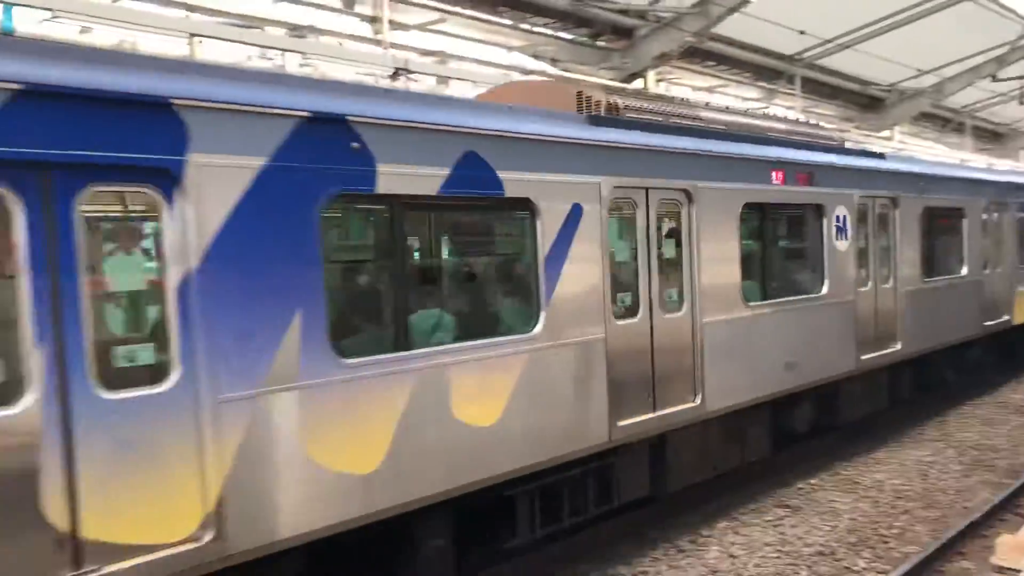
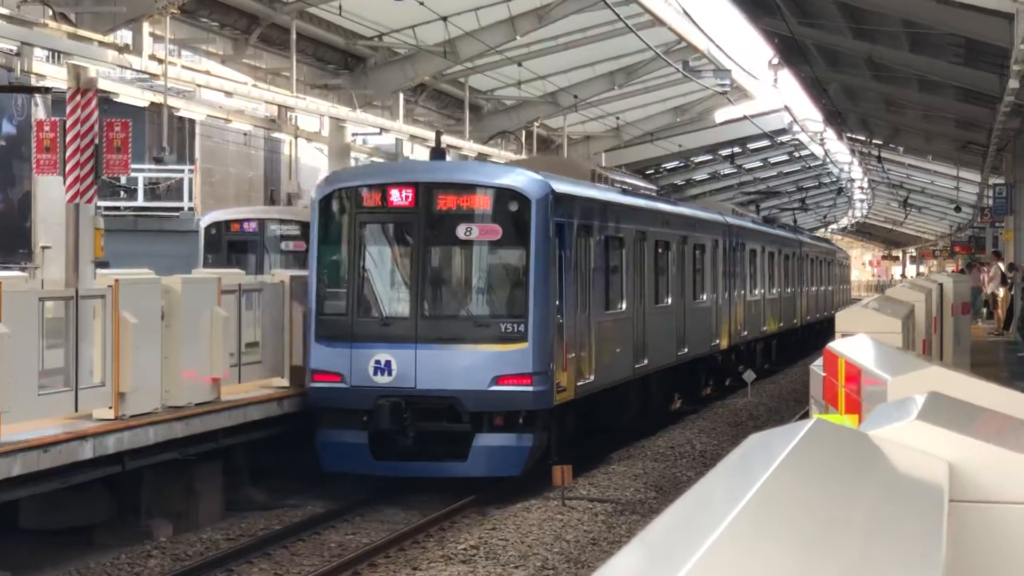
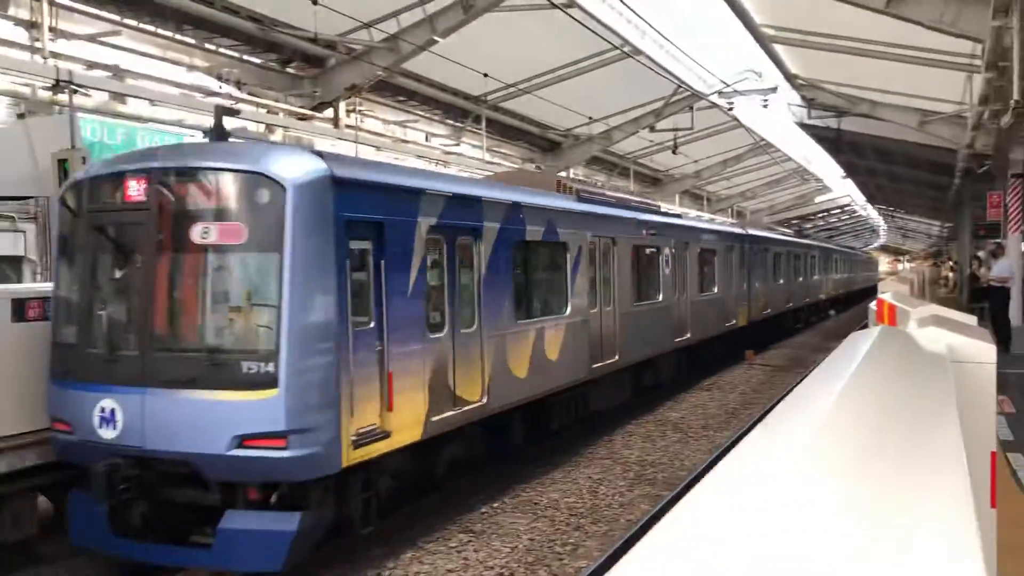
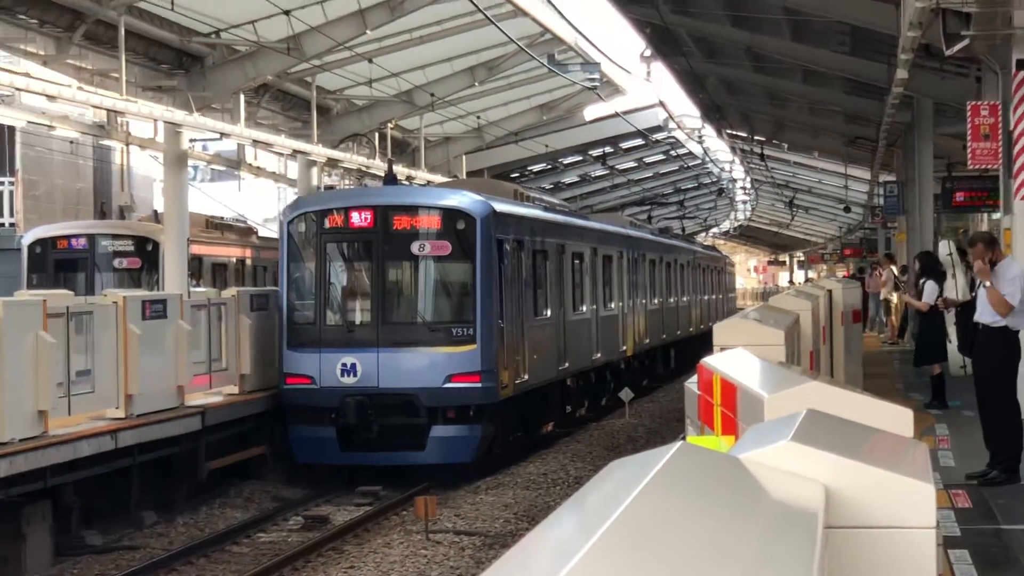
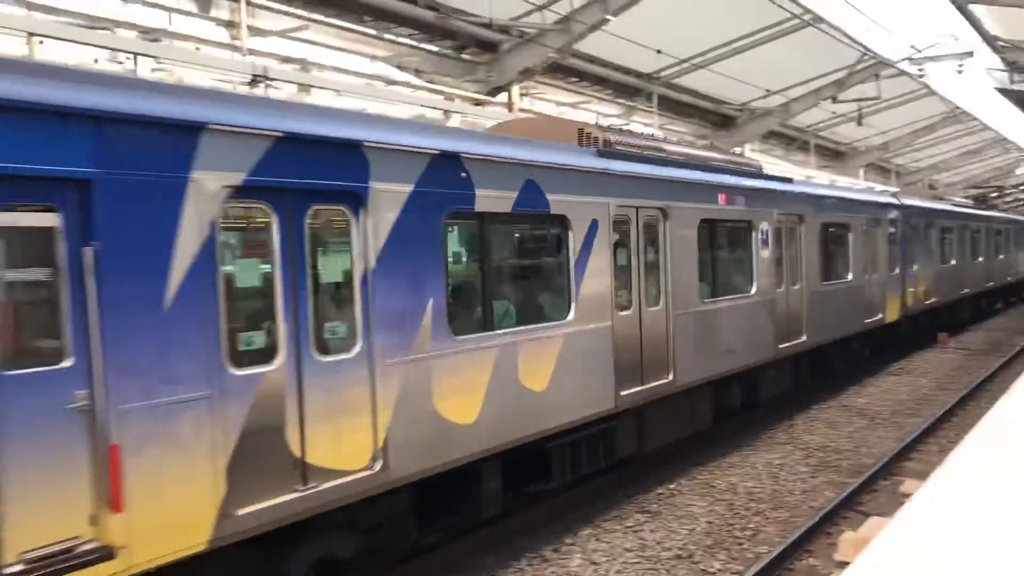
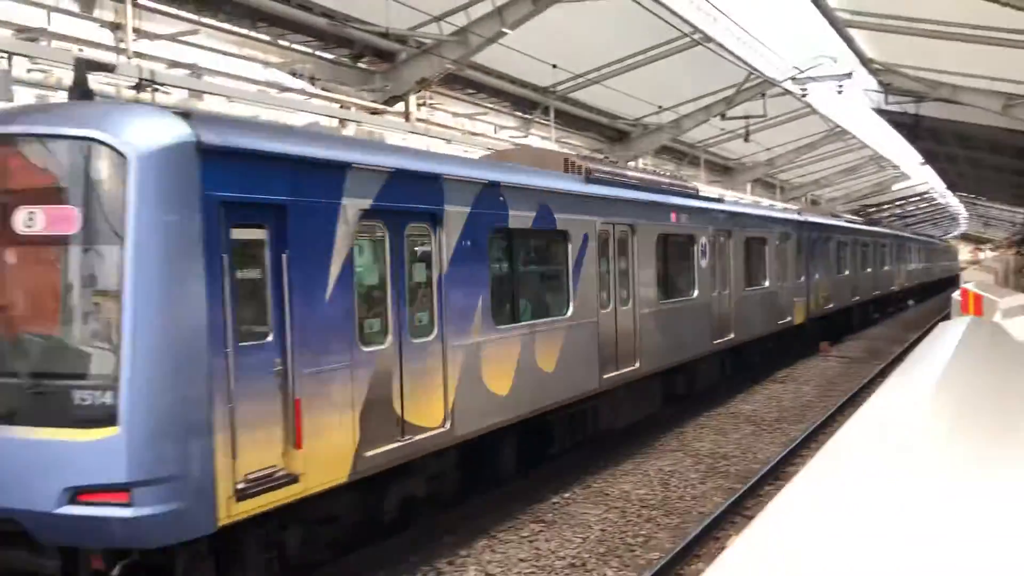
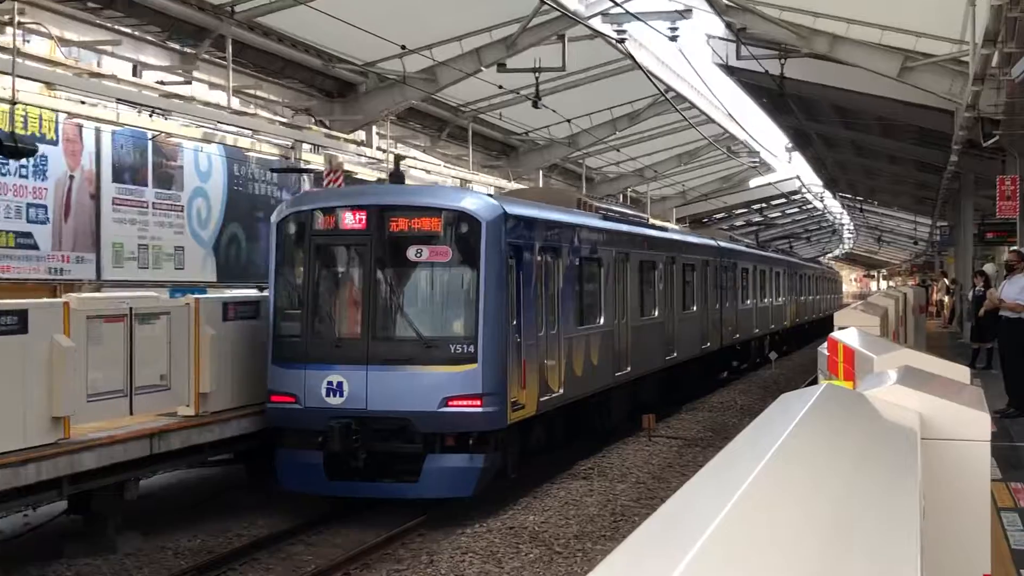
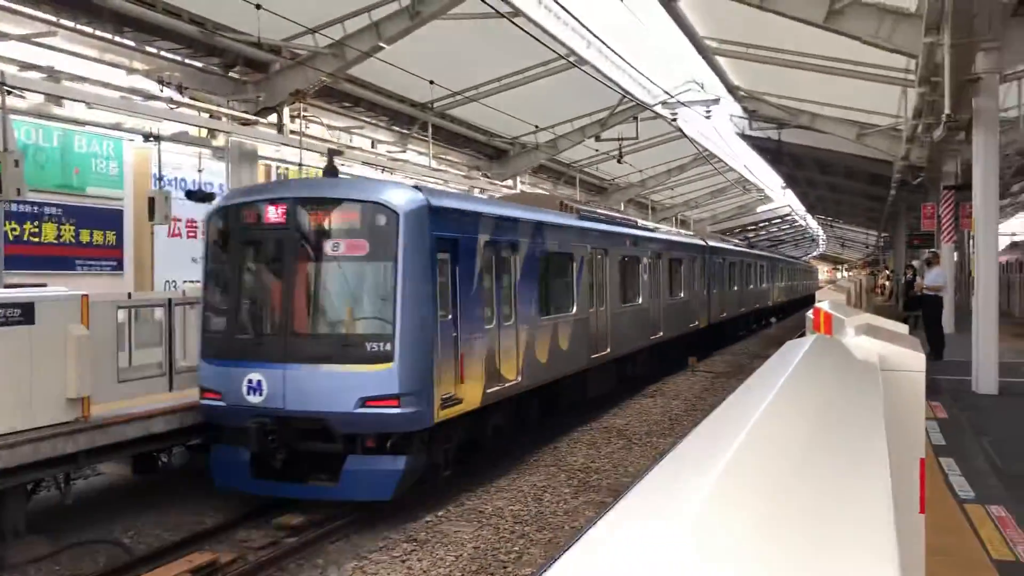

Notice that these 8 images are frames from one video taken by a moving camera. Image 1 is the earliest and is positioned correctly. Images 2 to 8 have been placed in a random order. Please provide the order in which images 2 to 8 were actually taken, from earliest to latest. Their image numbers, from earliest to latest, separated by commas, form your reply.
5, 6, 3, 8, 7, 2, 4
